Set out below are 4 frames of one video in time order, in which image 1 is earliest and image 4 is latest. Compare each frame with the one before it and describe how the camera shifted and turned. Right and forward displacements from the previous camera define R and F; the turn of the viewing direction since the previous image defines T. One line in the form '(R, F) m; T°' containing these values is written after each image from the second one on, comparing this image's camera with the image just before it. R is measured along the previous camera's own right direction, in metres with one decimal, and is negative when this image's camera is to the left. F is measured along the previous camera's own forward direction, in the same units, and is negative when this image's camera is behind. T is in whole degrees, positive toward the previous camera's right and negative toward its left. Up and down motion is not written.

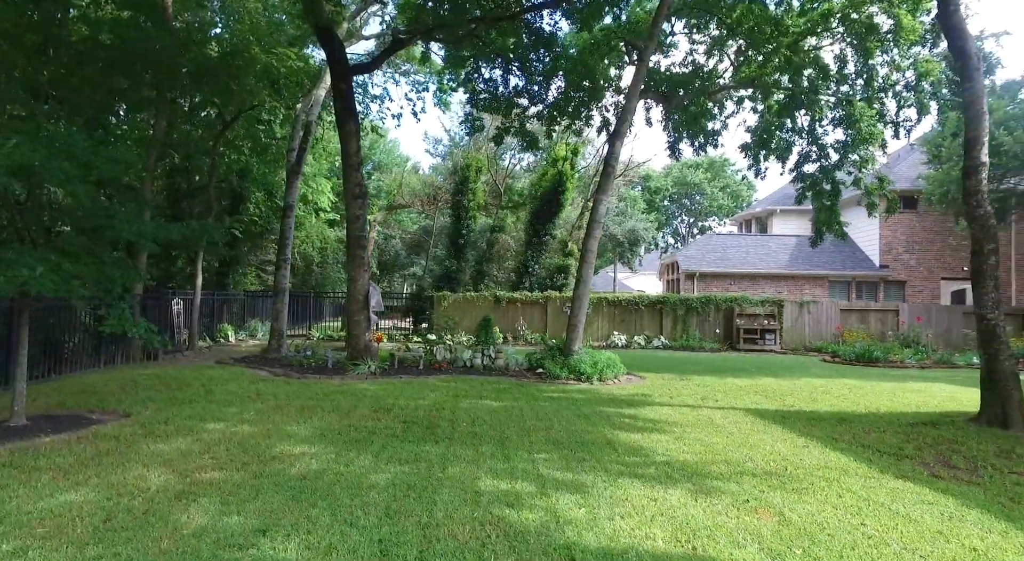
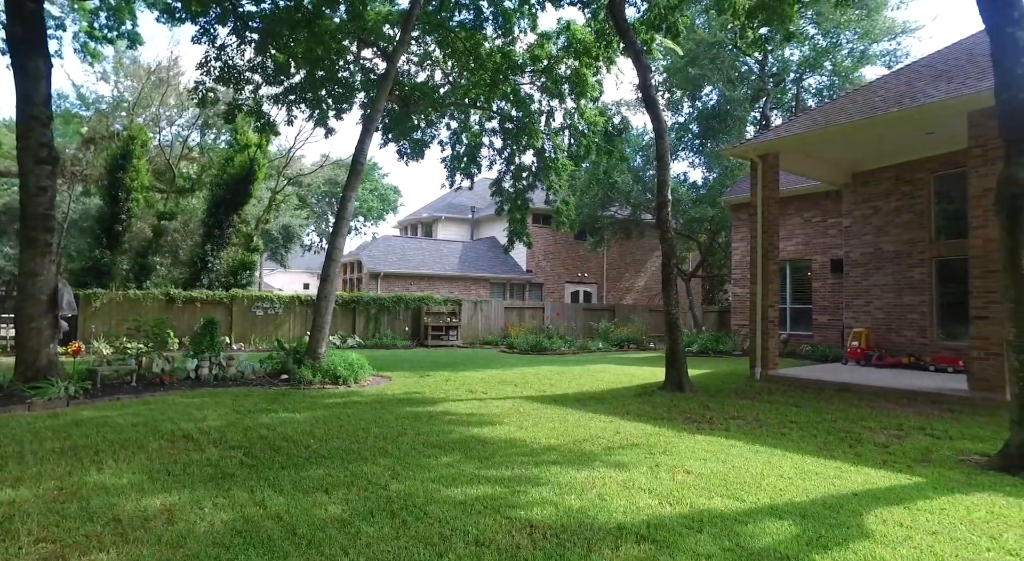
(-2.8, +0.9) m; +37°
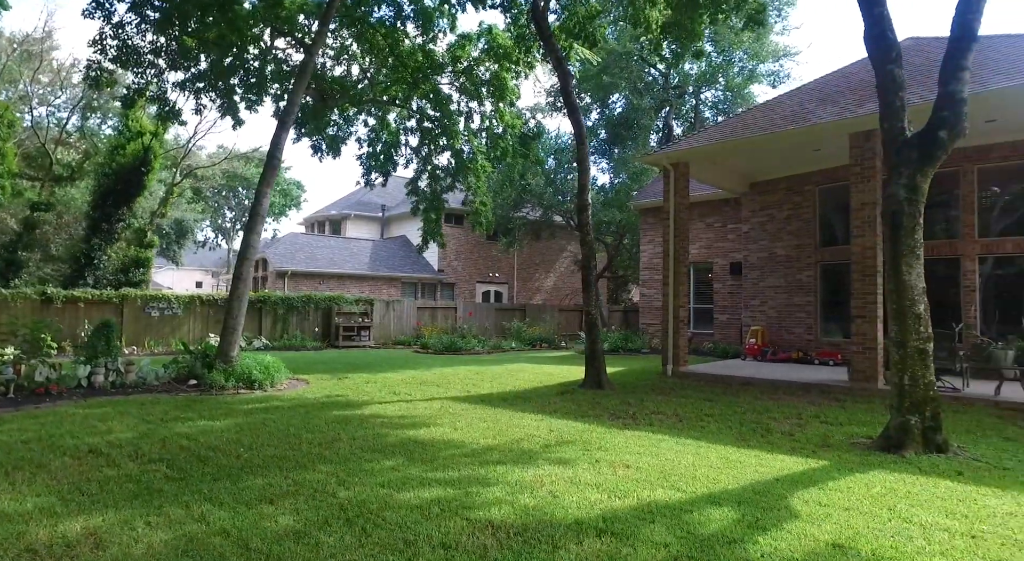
(-0.4, 0.0) m; +9°
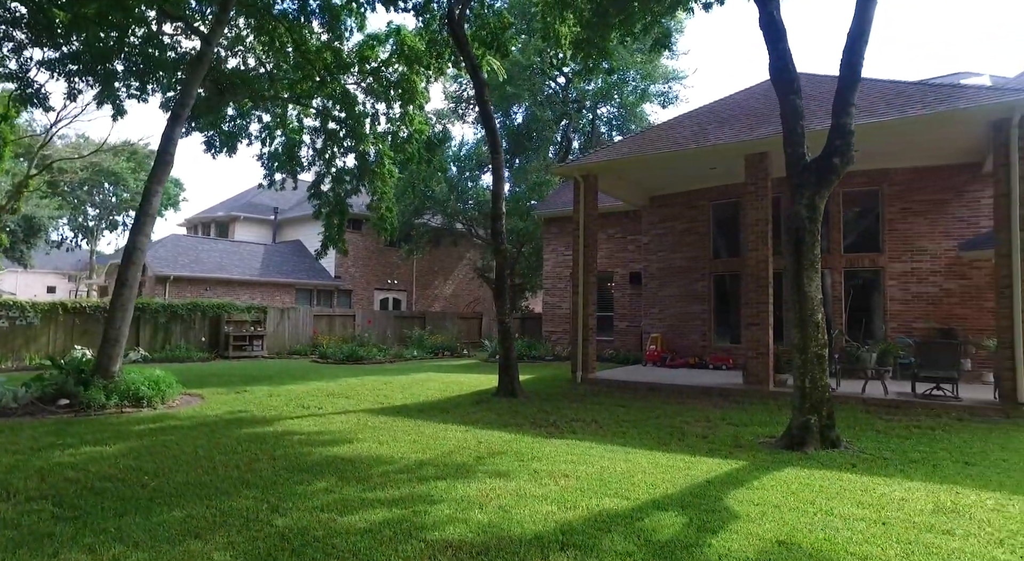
(-0.5, +0.2) m; +10°
